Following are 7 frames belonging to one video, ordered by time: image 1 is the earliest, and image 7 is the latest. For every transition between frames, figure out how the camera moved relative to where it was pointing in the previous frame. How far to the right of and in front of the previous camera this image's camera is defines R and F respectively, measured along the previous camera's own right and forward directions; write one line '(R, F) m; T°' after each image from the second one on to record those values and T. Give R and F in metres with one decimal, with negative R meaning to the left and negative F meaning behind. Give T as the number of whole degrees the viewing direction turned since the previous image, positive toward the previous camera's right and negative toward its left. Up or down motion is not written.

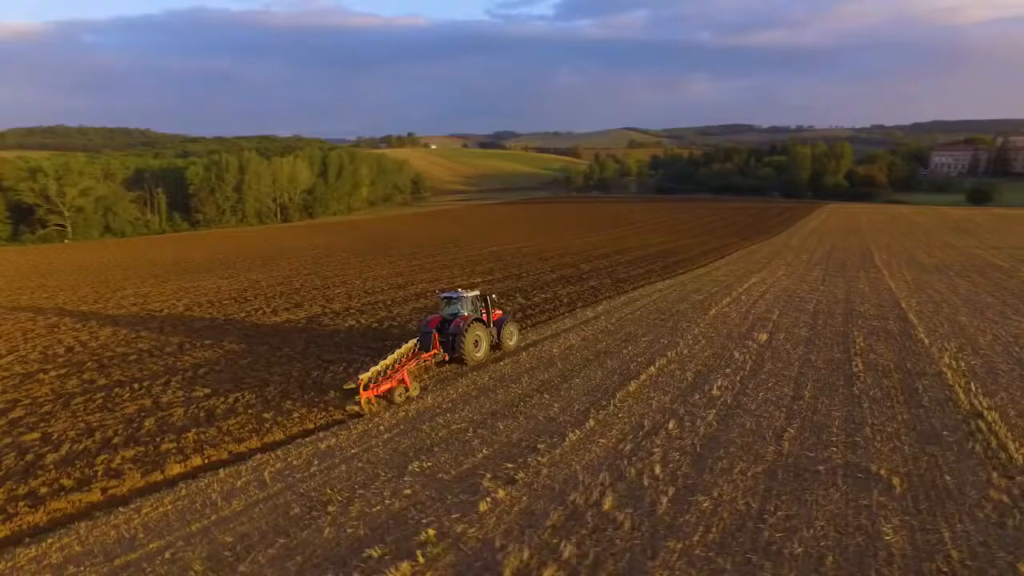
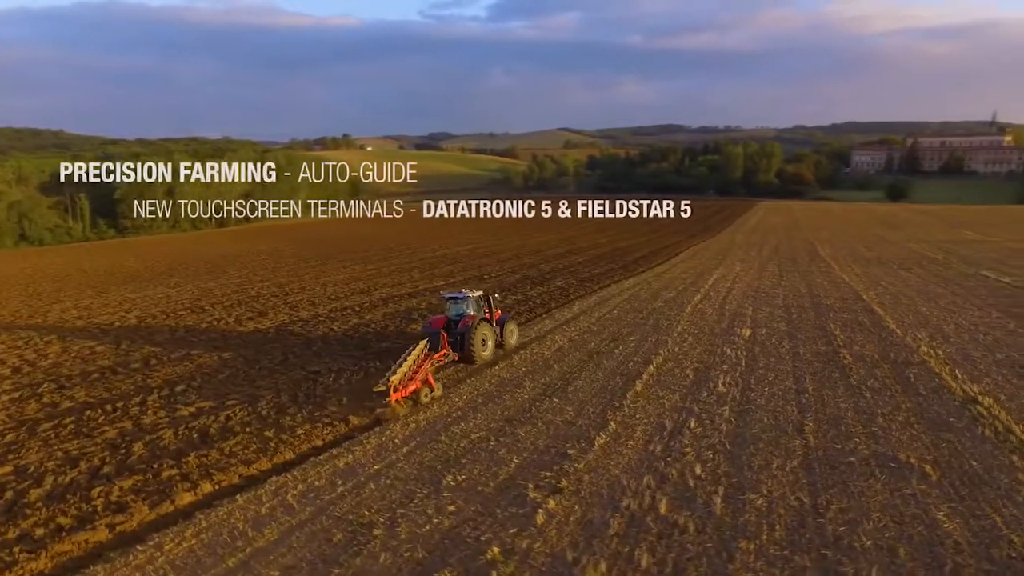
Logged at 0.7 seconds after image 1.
(-1.2, +0.3) m; +6°
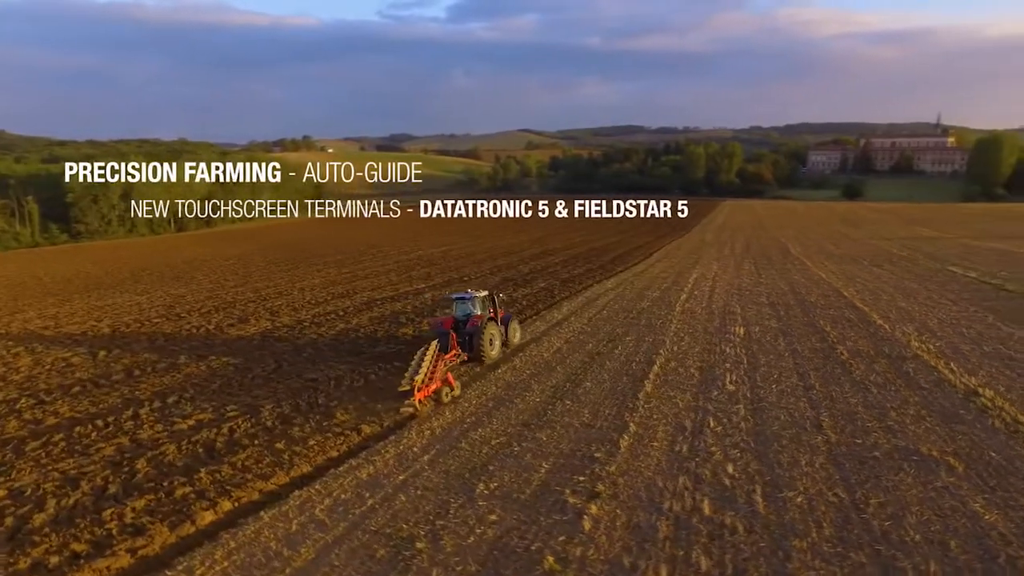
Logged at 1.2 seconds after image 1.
(-0.8, +0.2) m; +3°
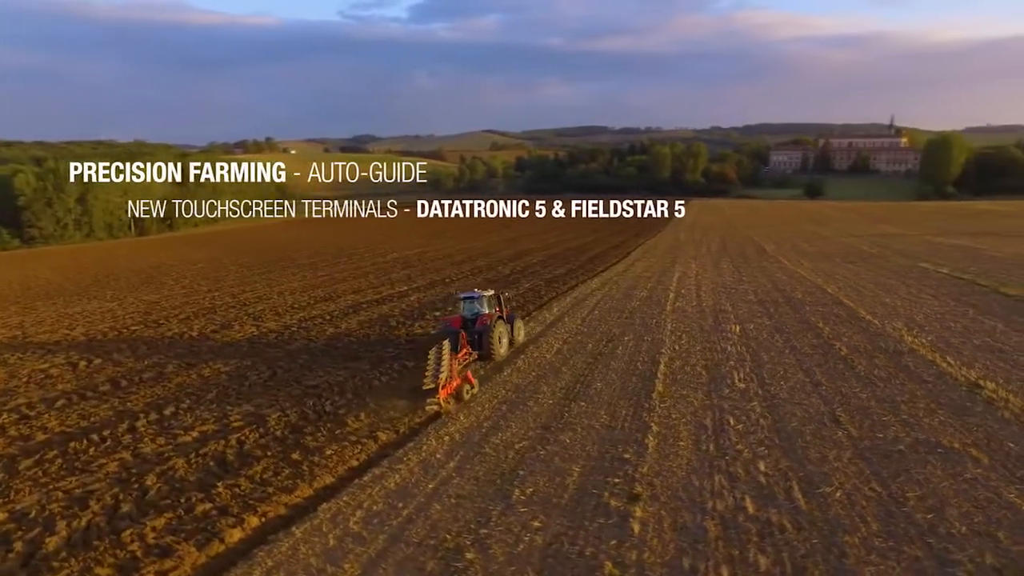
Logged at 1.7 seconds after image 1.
(-0.8, +0.1) m; +3°
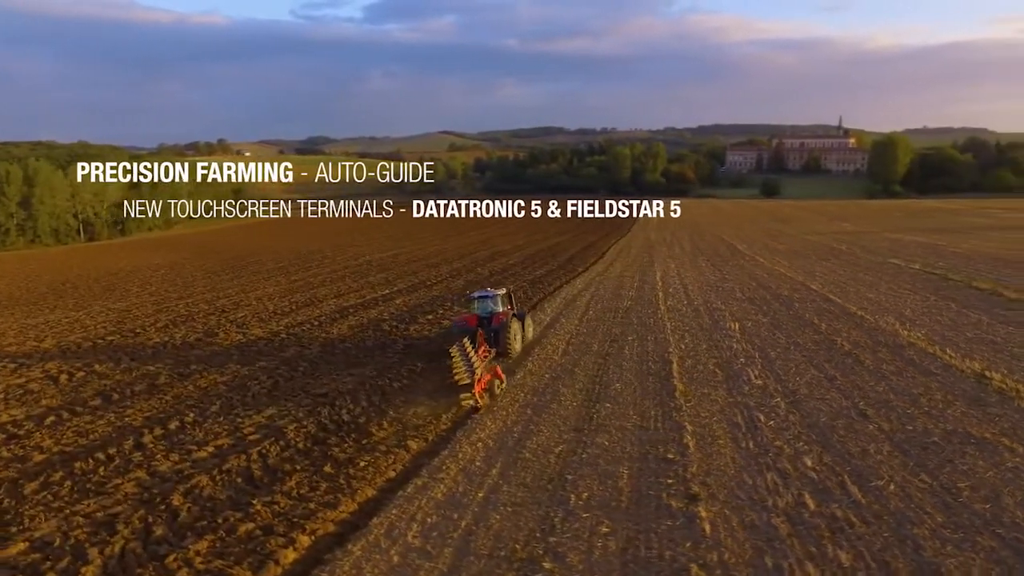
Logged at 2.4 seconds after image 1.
(-1.1, +0.2) m; +4°
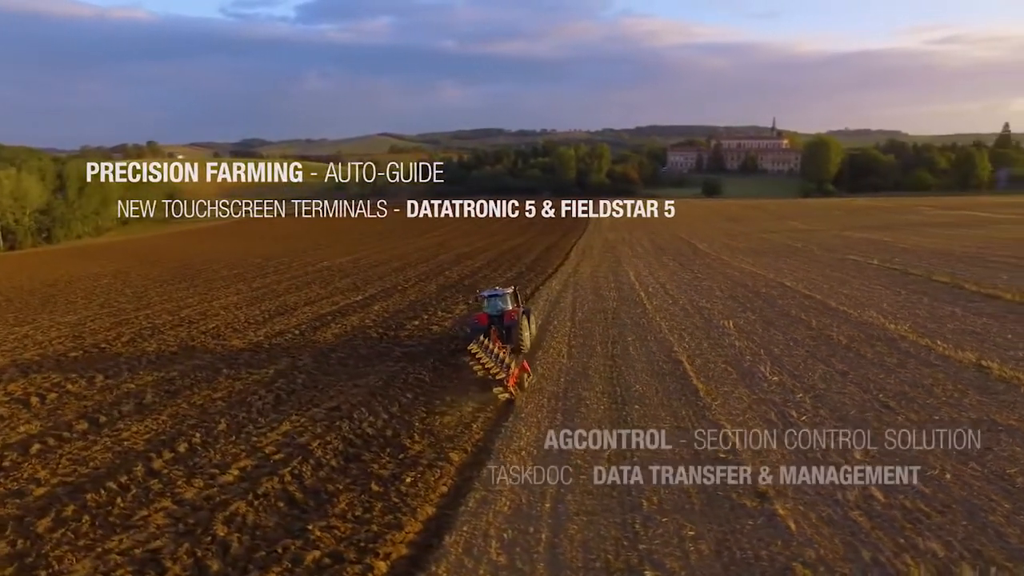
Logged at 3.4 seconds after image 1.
(-1.4, +0.2) m; +5°
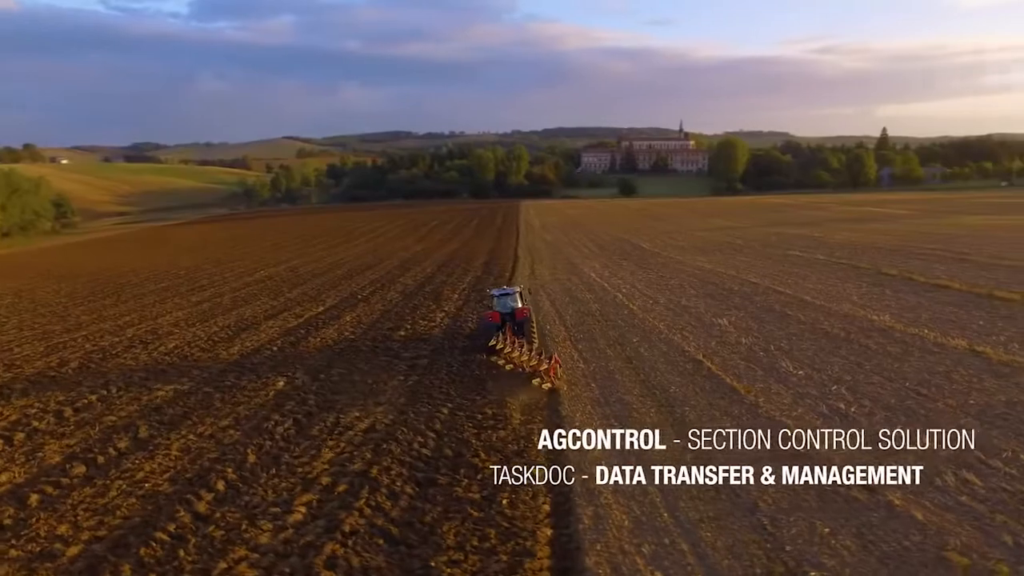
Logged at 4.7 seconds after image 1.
(-2.3, +0.5) m; +8°
